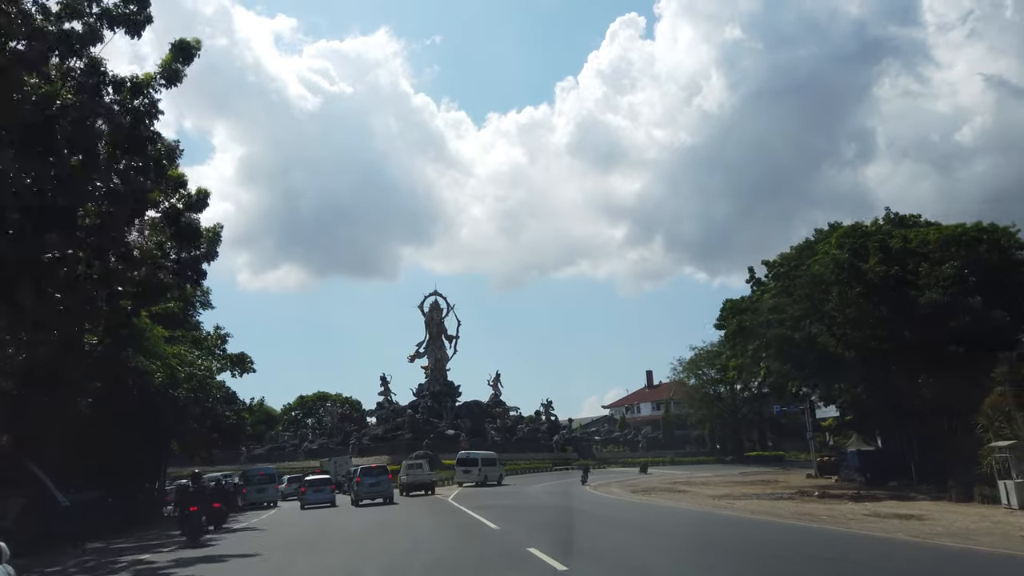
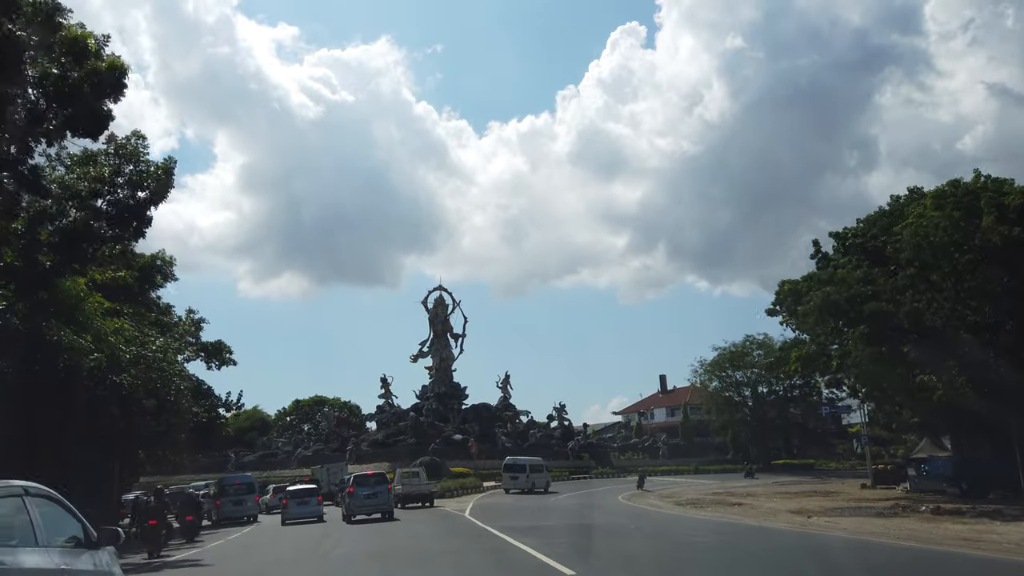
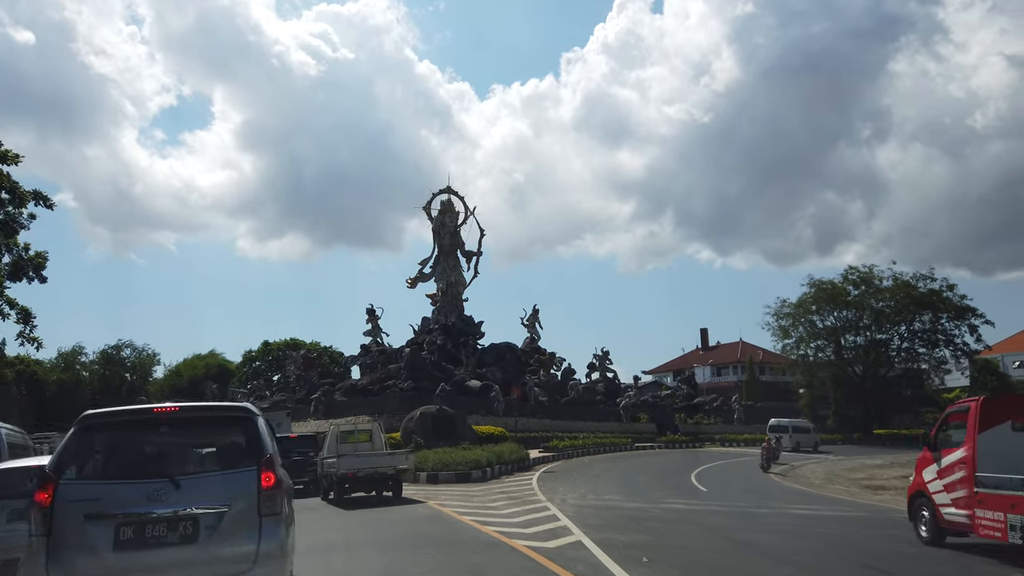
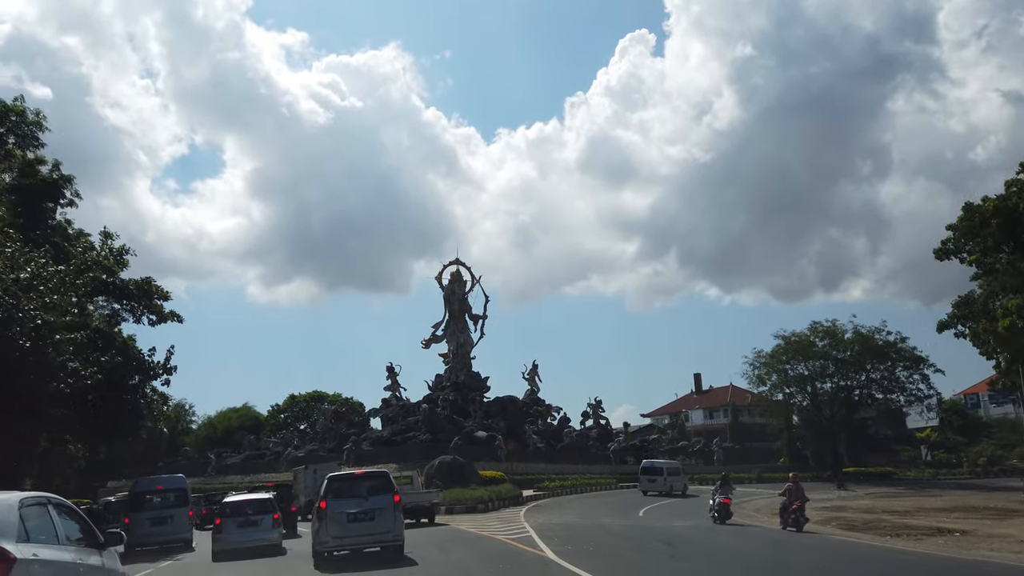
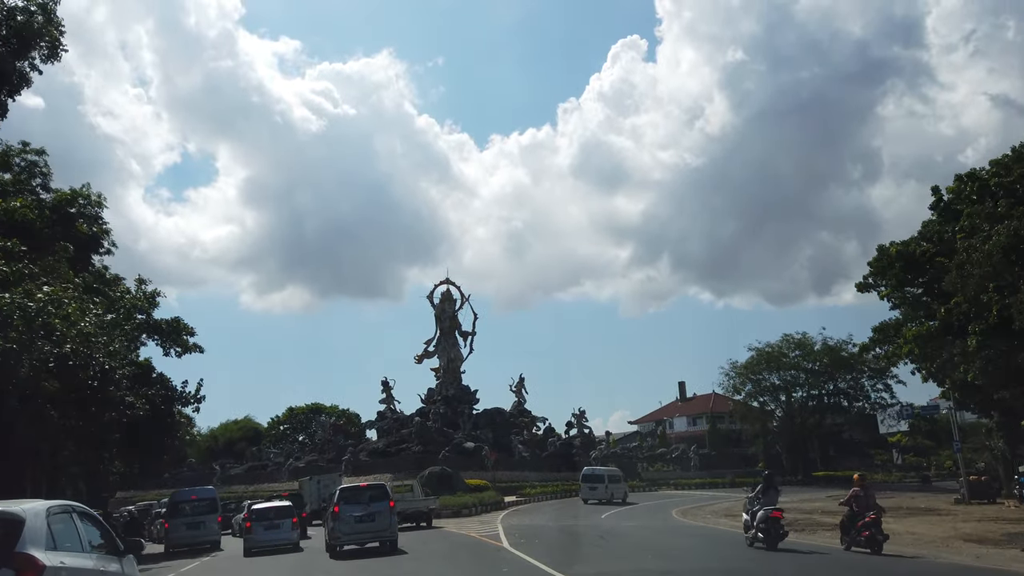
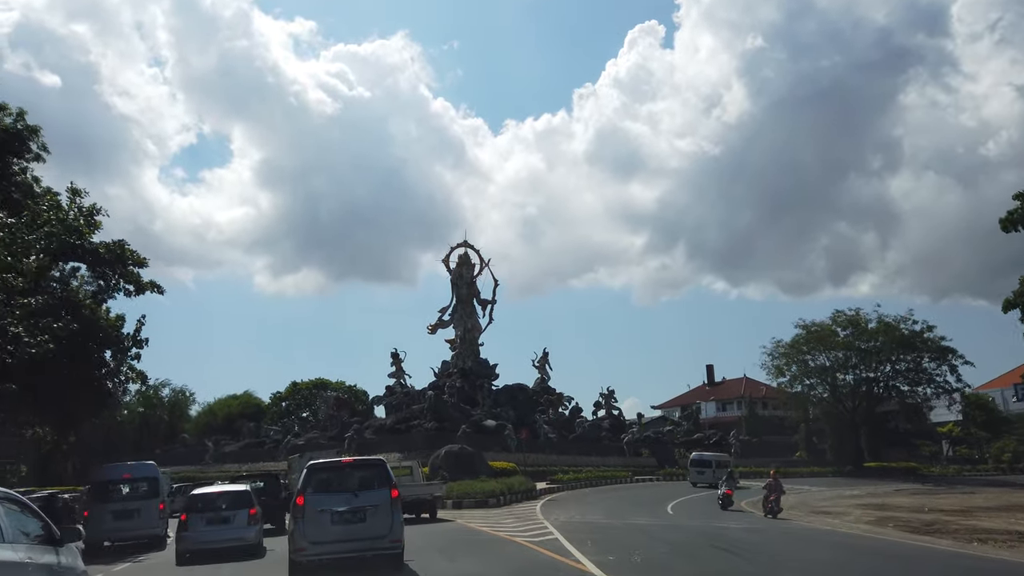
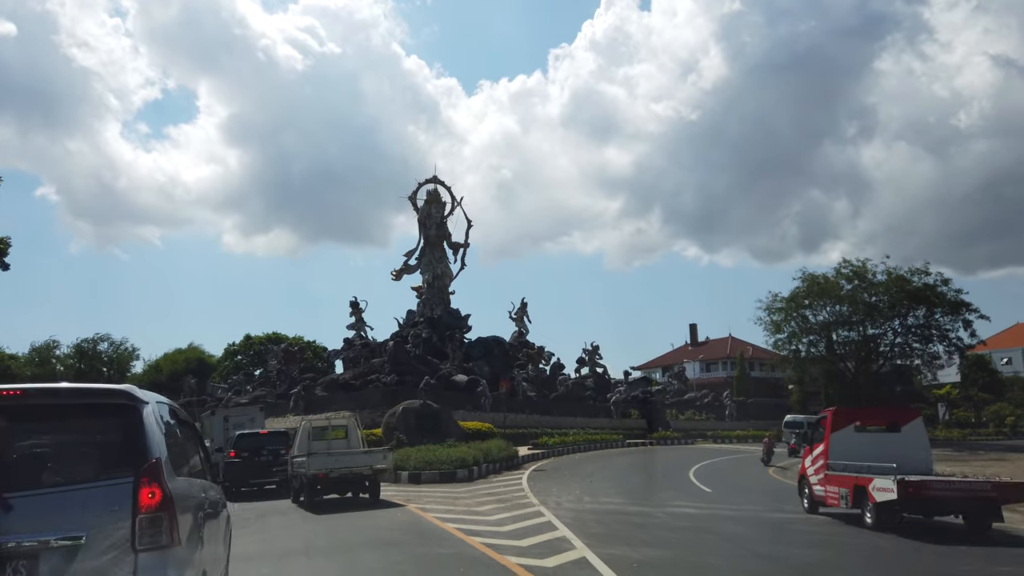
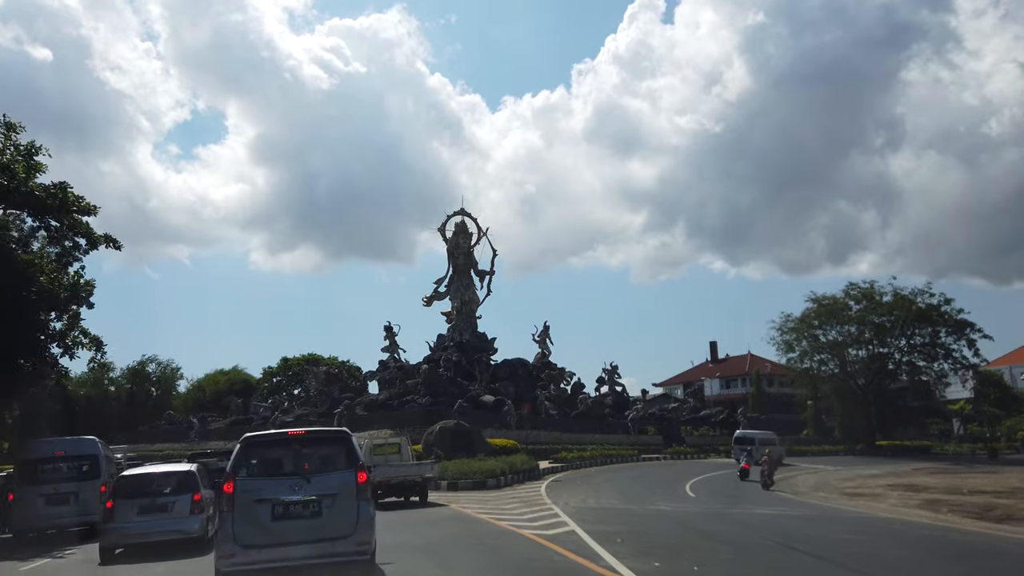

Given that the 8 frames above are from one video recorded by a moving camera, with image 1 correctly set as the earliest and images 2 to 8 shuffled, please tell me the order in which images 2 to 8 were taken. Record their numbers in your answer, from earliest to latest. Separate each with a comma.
2, 5, 4, 6, 8, 3, 7
